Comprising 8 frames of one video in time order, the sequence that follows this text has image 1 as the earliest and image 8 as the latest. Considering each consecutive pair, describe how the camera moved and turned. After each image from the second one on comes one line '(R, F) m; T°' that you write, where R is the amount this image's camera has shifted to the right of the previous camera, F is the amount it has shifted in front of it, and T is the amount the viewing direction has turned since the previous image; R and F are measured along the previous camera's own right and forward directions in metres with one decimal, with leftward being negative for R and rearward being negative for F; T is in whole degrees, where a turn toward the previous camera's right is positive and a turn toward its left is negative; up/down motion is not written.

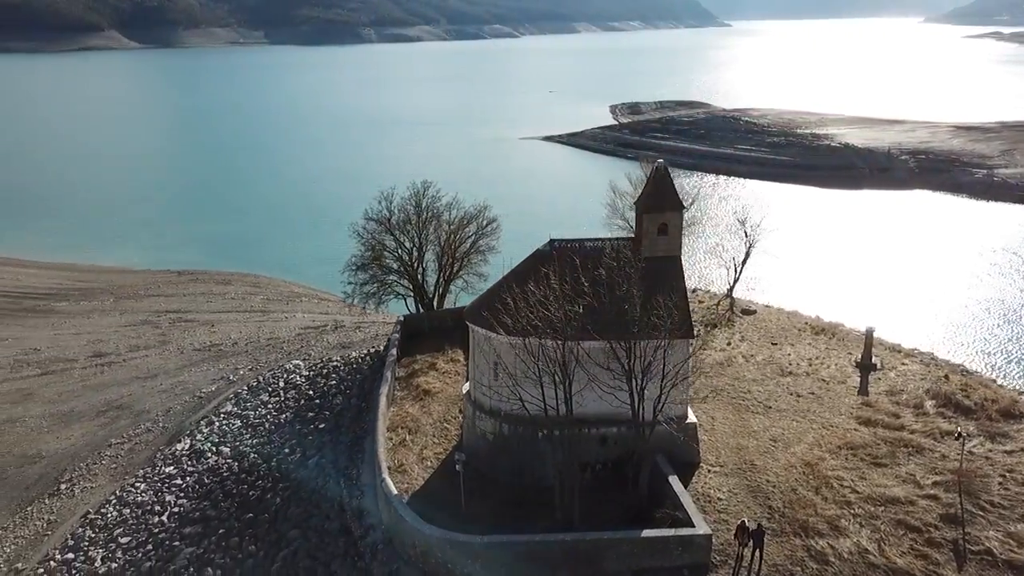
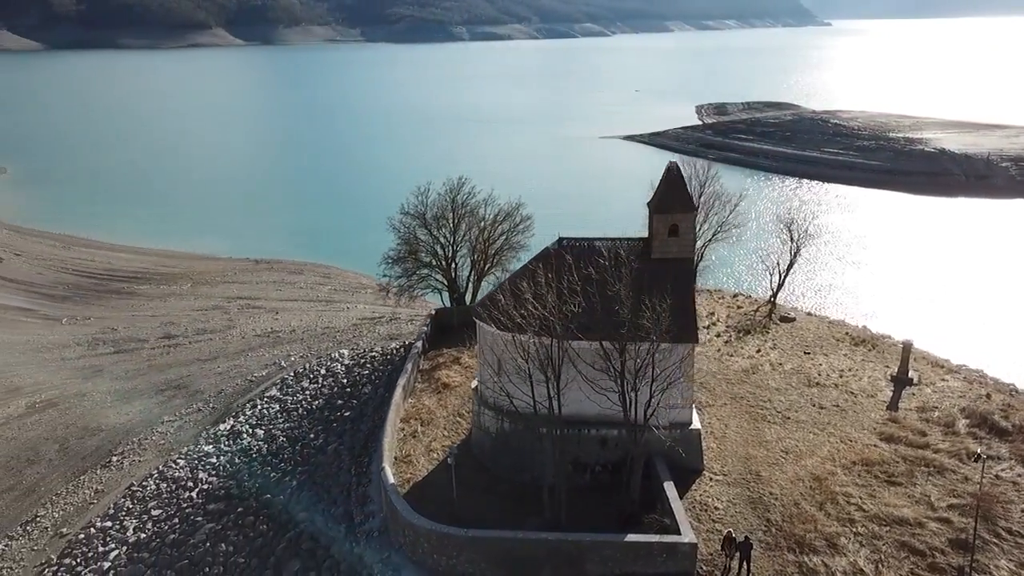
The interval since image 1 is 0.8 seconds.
(+1.5, +0.1) m; -6°
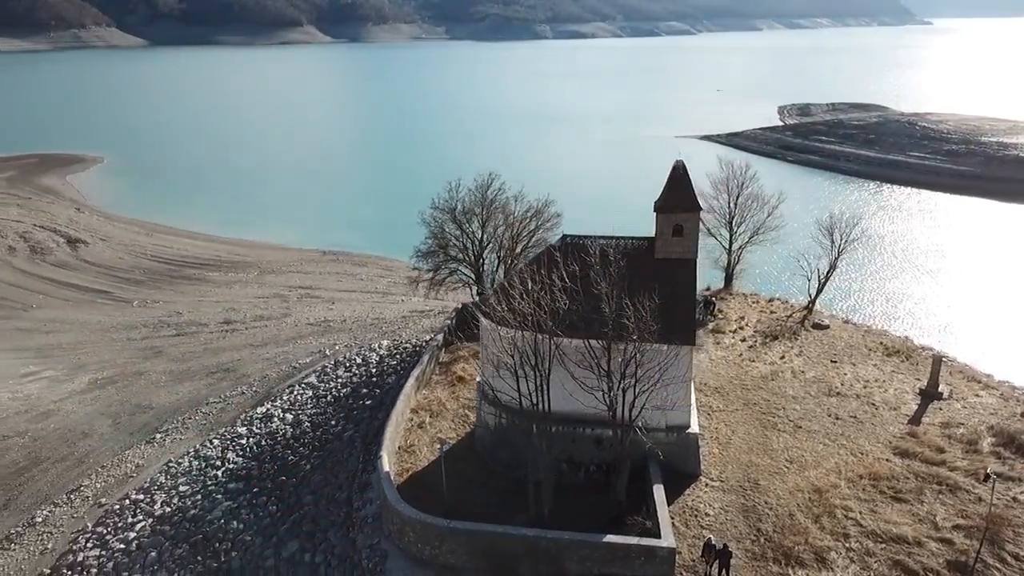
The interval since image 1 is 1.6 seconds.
(+1.5, 0.0) m; -6°
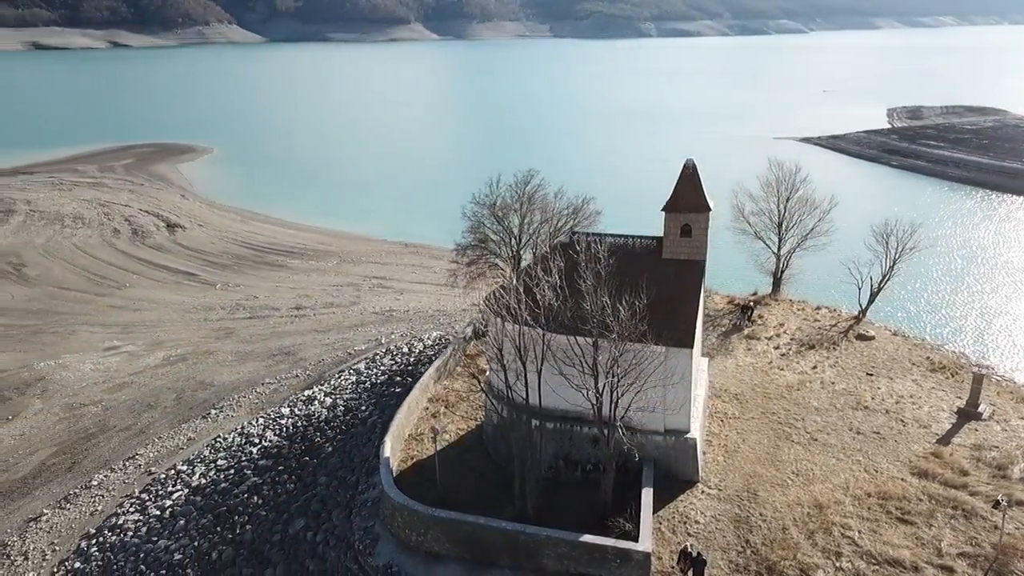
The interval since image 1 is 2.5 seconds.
(+1.7, +0.1) m; -7°
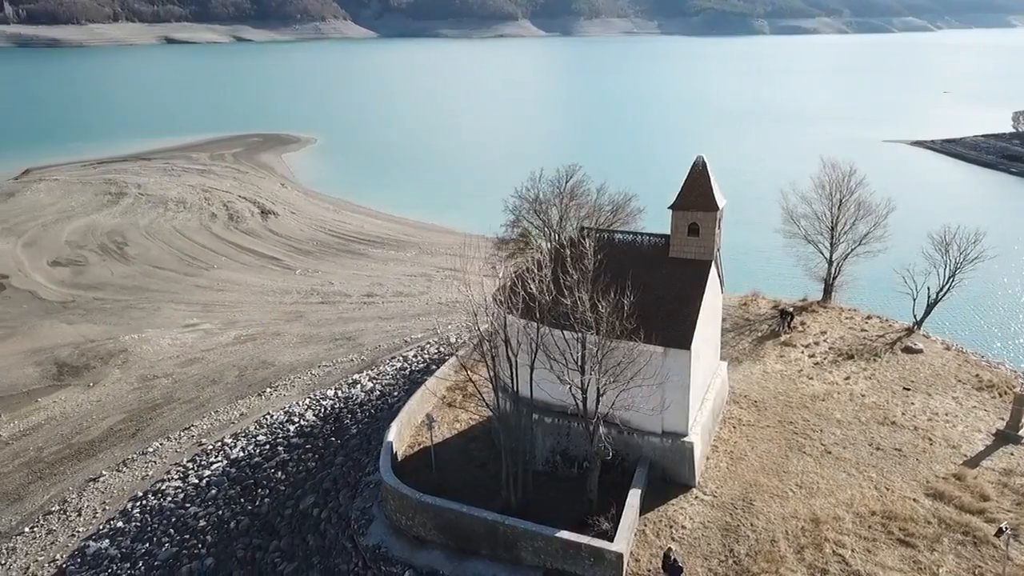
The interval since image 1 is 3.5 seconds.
(+1.8, +0.1) m; -7°
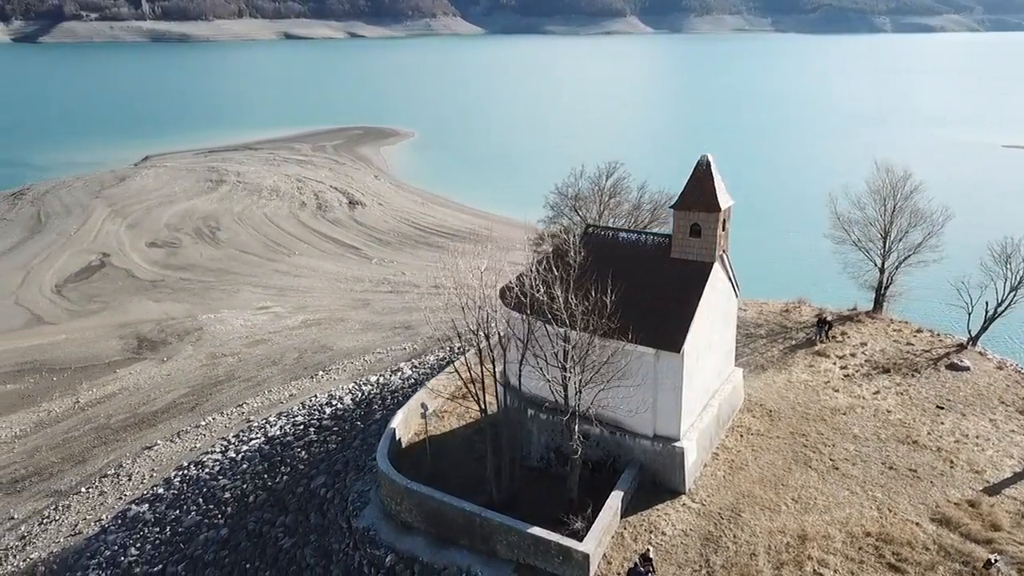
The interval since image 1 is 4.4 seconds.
(+1.8, +0.1) m; -7°
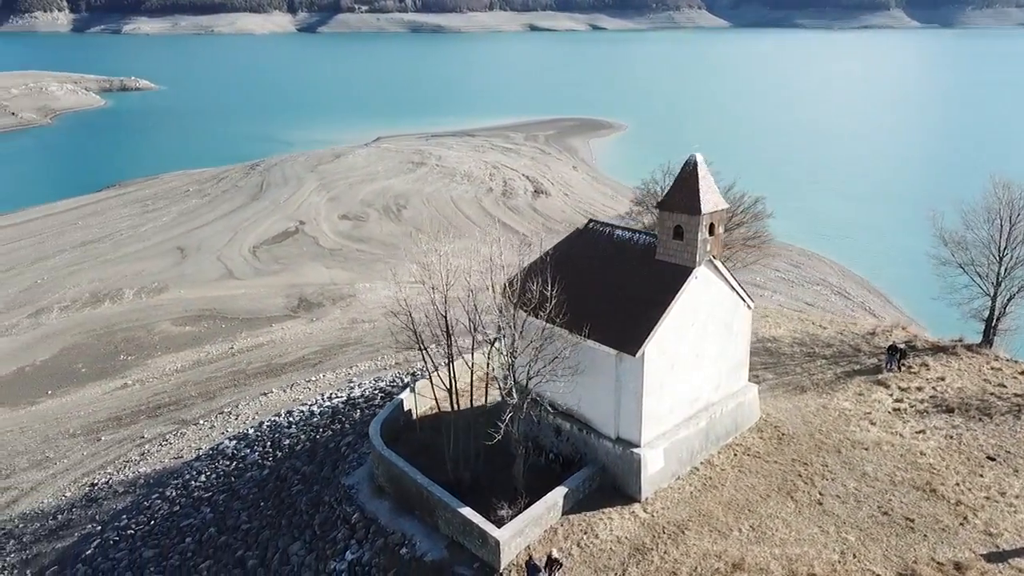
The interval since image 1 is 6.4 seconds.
(+4.2, +0.4) m; -16°
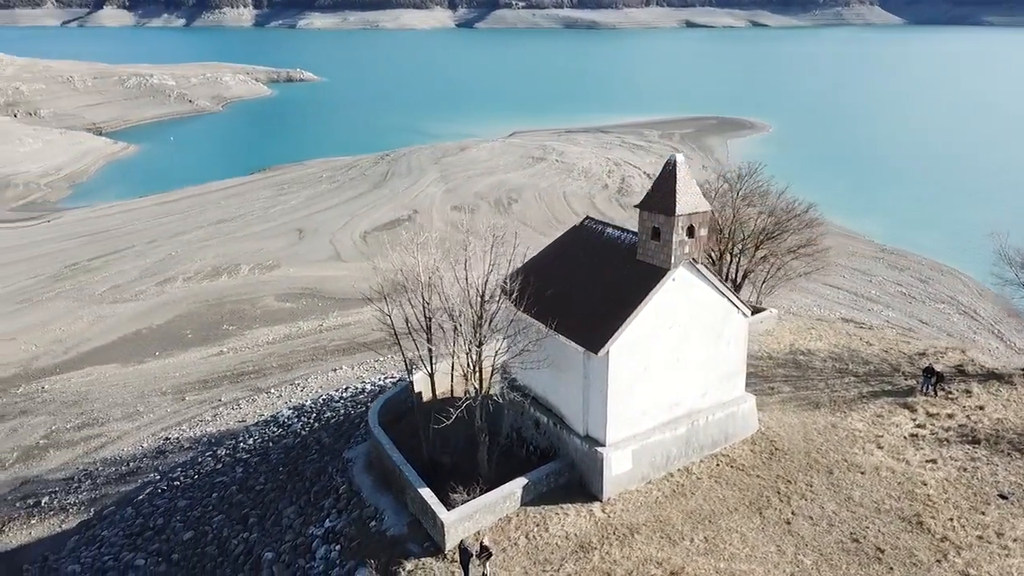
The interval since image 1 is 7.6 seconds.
(+2.8, 0.0) m; -10°
